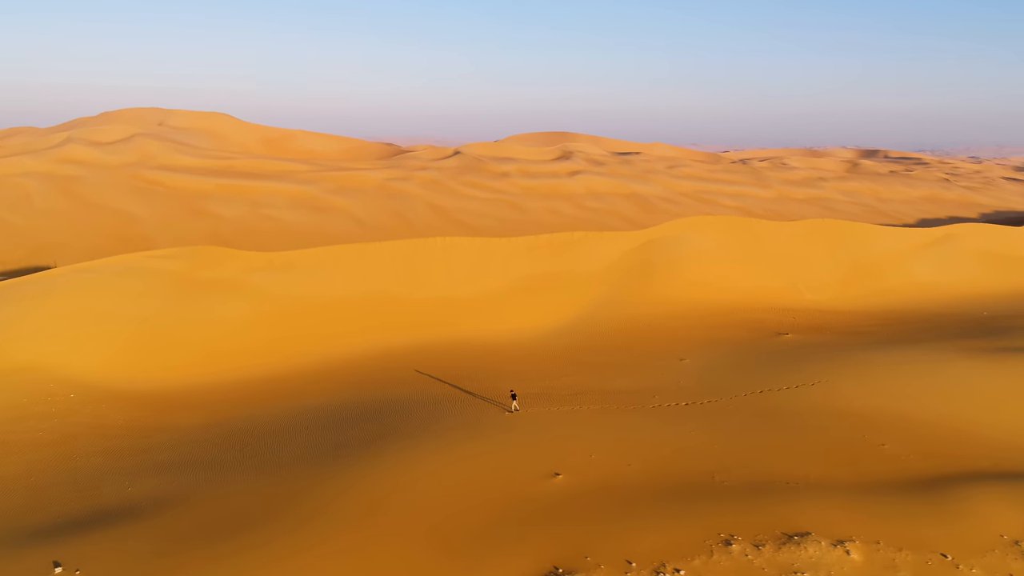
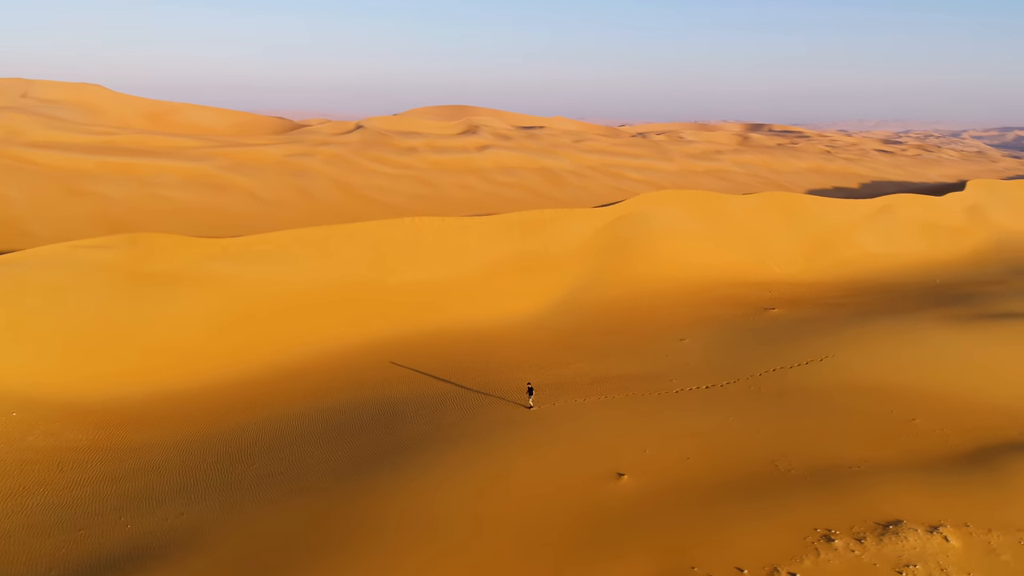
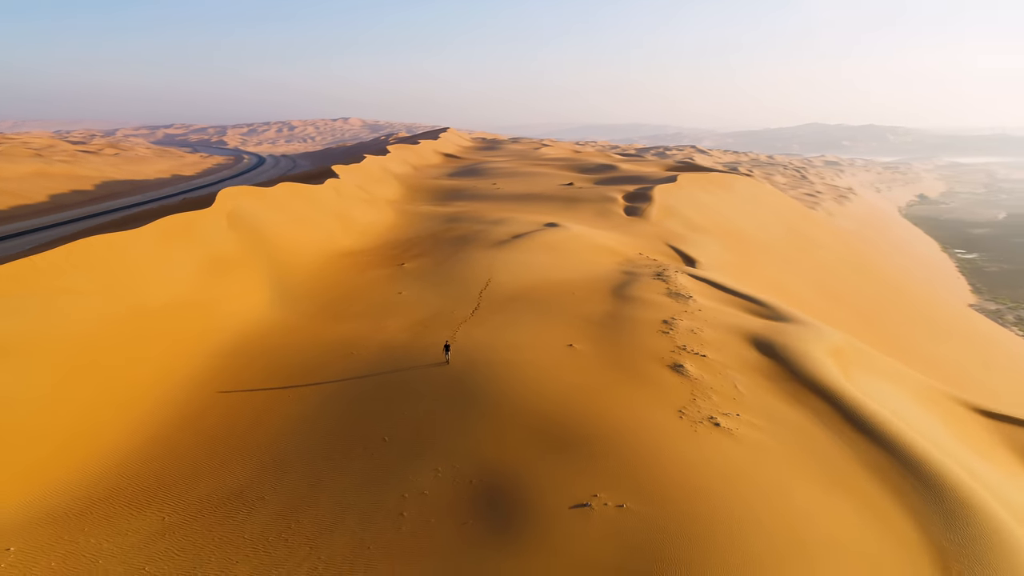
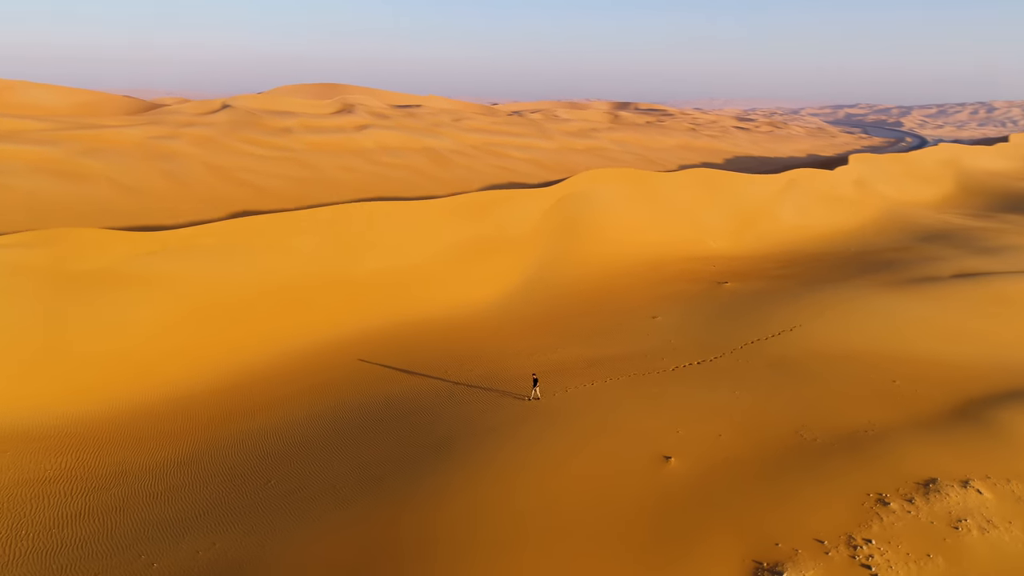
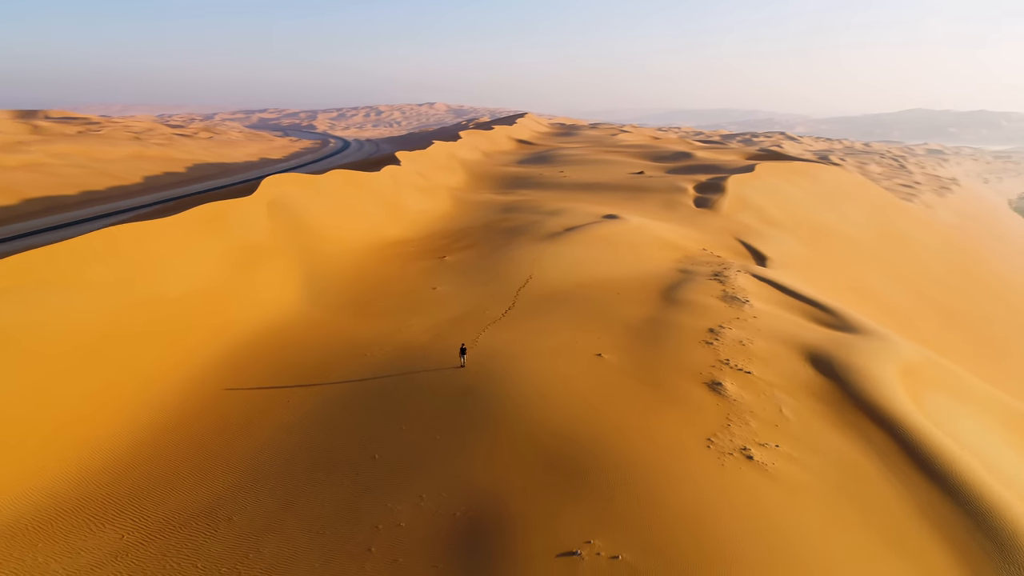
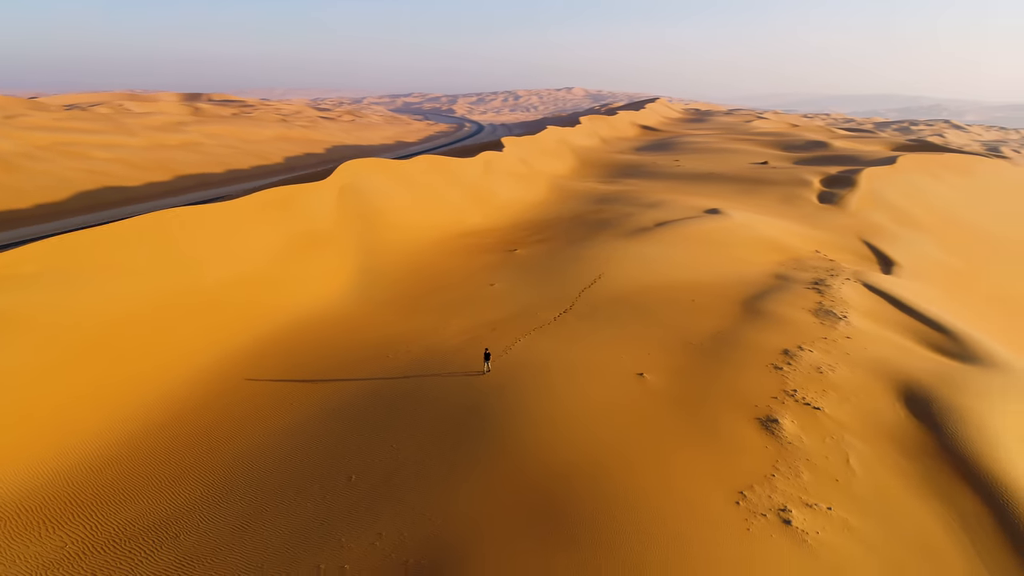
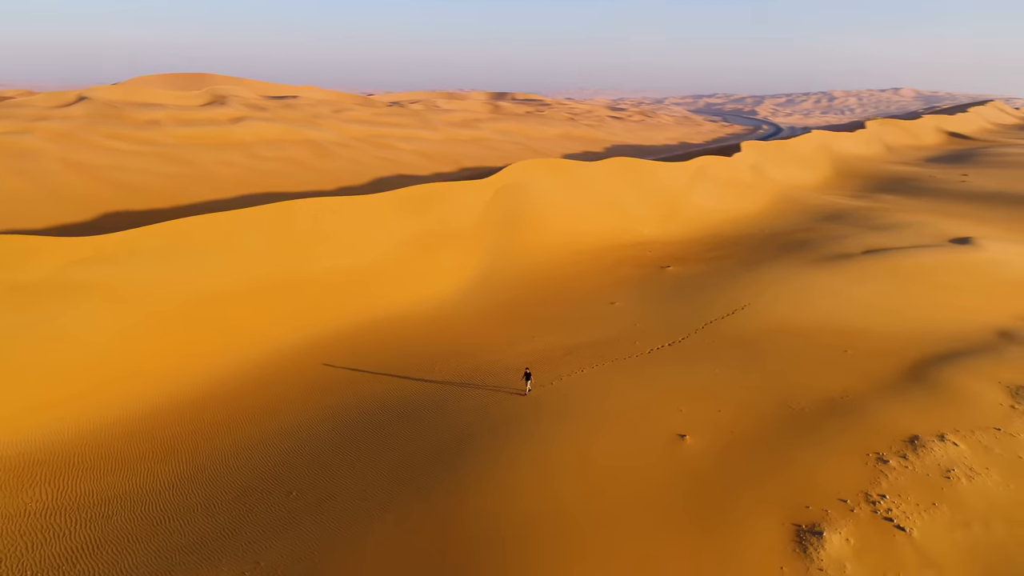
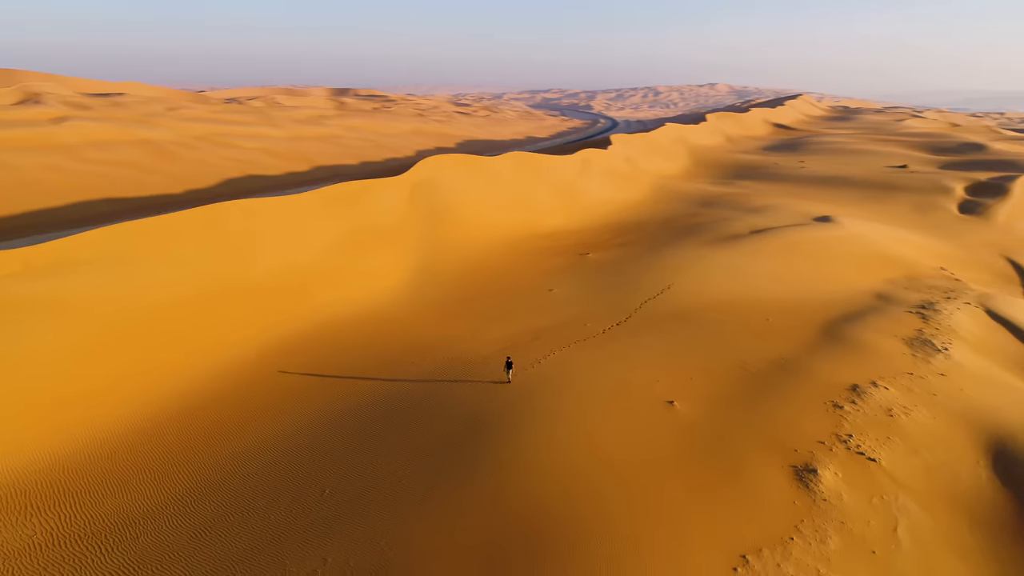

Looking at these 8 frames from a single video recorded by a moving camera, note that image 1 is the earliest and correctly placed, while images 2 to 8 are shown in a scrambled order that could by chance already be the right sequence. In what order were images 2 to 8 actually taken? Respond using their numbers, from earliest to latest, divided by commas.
2, 4, 7, 8, 6, 5, 3
